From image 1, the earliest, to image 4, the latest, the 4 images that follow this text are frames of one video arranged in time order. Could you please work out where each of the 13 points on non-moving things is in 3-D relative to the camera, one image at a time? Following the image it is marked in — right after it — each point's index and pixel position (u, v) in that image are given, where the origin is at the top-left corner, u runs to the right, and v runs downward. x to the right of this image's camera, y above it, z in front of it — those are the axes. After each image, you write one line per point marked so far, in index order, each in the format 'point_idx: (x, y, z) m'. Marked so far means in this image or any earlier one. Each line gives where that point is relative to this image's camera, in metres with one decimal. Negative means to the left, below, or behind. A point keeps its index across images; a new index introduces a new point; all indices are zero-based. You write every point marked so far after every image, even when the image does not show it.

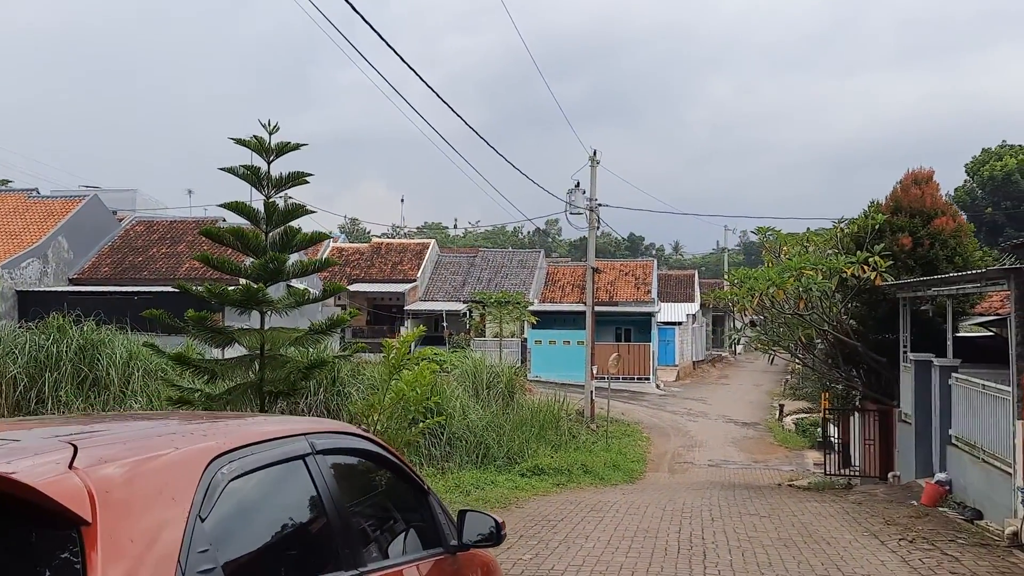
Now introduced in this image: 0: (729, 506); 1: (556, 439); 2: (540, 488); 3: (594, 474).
0: (+2.4, -2.4, +9.5) m
1: (+0.8, -2.9, +16.3) m
2: (+0.4, -2.7, +11.4) m
3: (+1.4, -3.1, +14.3) m
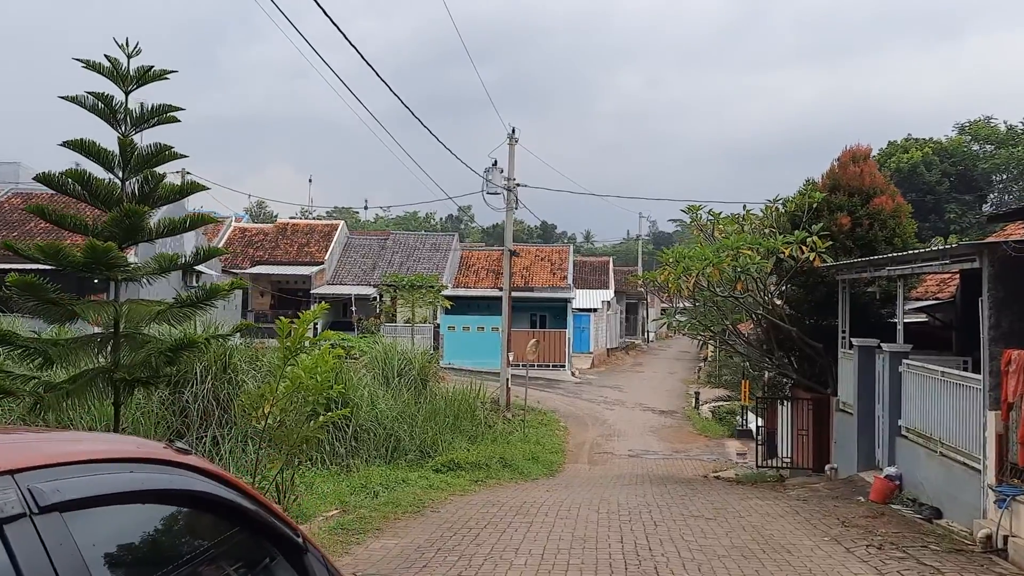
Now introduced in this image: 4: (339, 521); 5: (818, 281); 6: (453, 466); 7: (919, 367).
0: (+1.6, -2.2, +8.6) m
1: (-0.7, -2.5, +15.2) m
2: (-0.7, -2.4, +10.3) m
3: (0.0, -2.8, +13.2) m
4: (-1.4, -1.9, +7.0) m
5: (+4.5, +0.1, +12.4) m
6: (-0.8, -2.5, +12.0) m
7: (+4.0, -0.8, +8.5) m
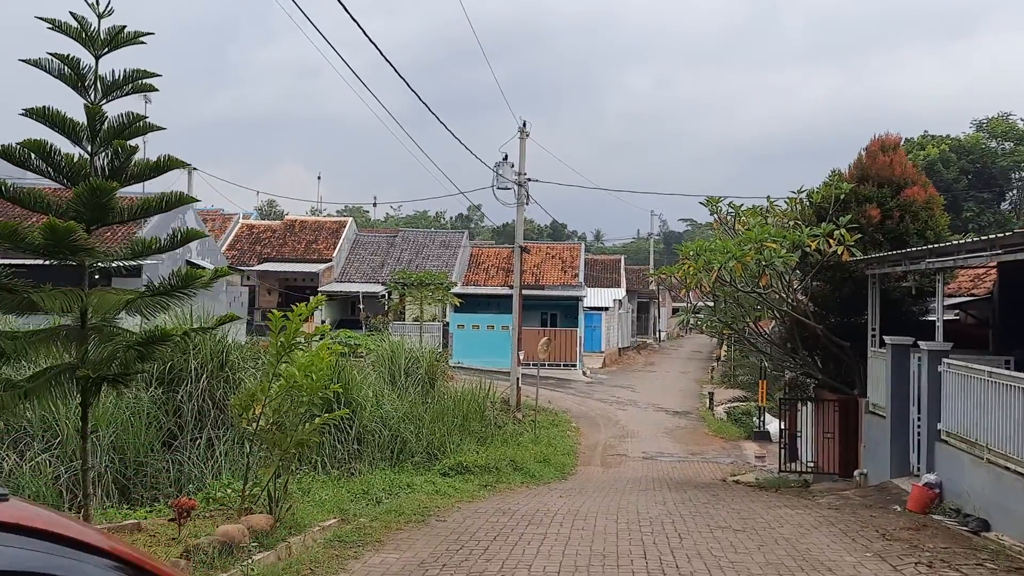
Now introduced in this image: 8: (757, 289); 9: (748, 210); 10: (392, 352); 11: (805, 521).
0: (+1.7, -2.1, +8.0) m
1: (-0.6, -2.5, +14.7) m
2: (-0.5, -2.3, +9.8) m
3: (+0.2, -2.7, +12.7) m
4: (-1.3, -1.8, +6.5) m
5: (+4.6, +0.2, +11.8) m
6: (-0.7, -2.4, +11.4) m
7: (+4.2, -0.7, +7.9) m
8: (+3.3, 0.0, +11.6) m
9: (+3.3, +1.1, +12.0) m
10: (-2.0, -1.1, +14.1) m
11: (+2.6, -2.1, +7.7) m
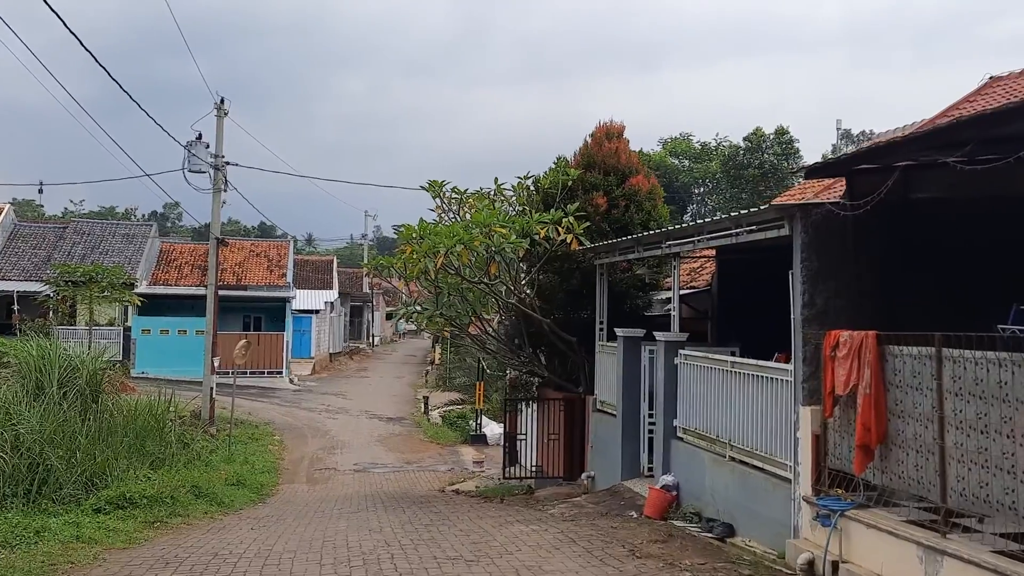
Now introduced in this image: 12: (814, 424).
0: (-0.8, -2.0, +6.6) m
1: (-5.1, -2.3, +12.2) m
2: (-3.5, -2.2, +7.5) m
3: (-3.7, -2.6, +10.5) m
4: (-3.1, -1.7, +4.2) m
5: (+0.8, +0.3, +11.2) m
6: (-4.1, -2.3, +9.1) m
7: (+1.6, -0.6, +7.3) m
8: (-0.4, +0.1, +10.5) m
9: (-0.5, +1.2, +11.0) m
10: (-6.2, -0.9, +11.2) m
11: (+0.2, -2.0, +6.6) m
12: (+2.0, -0.9, +5.5) m
